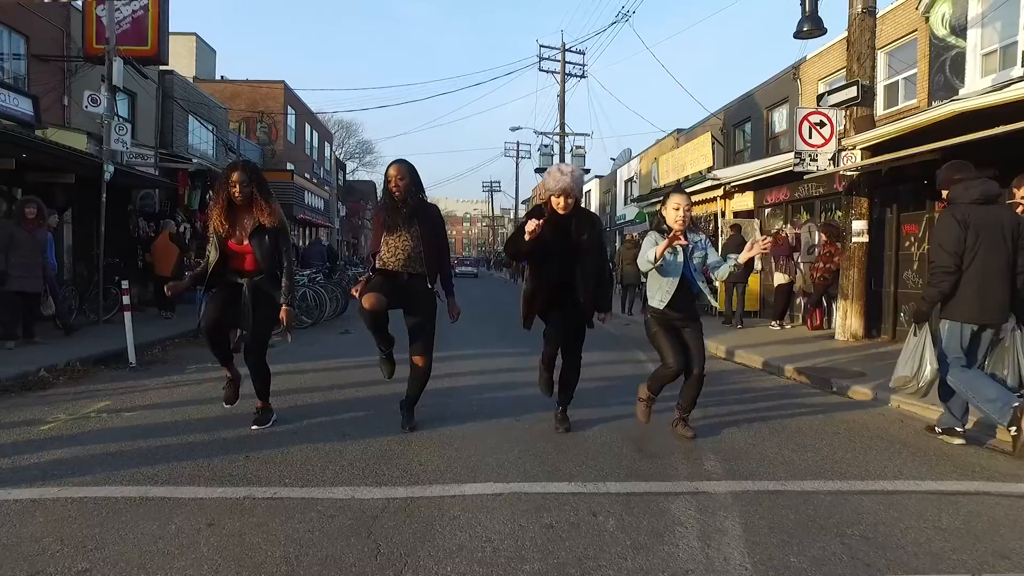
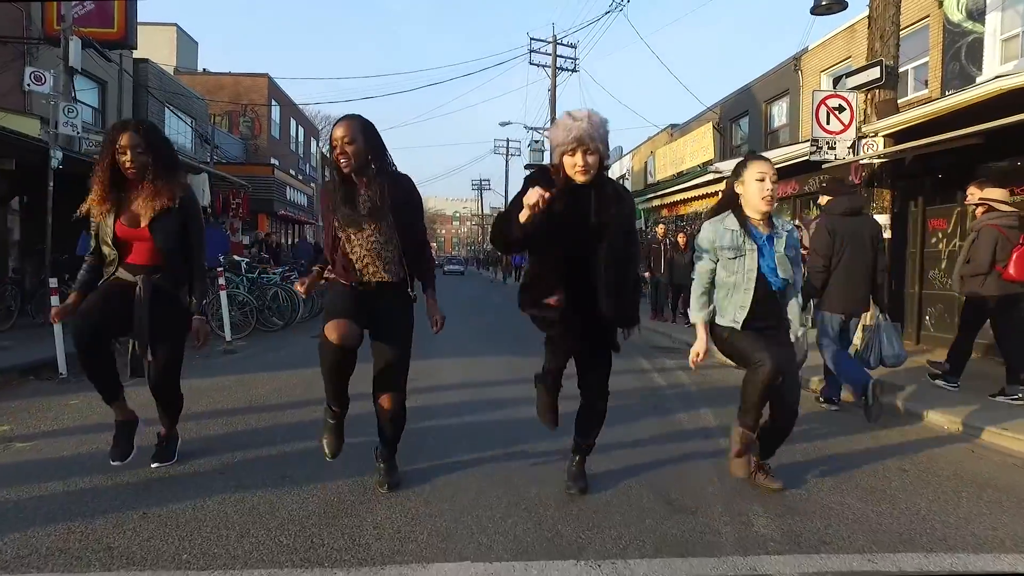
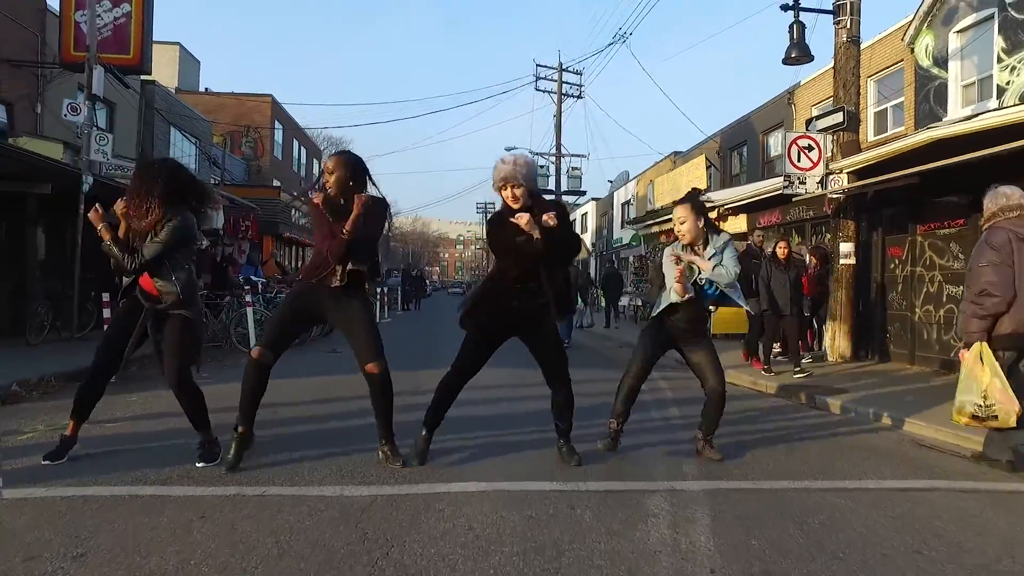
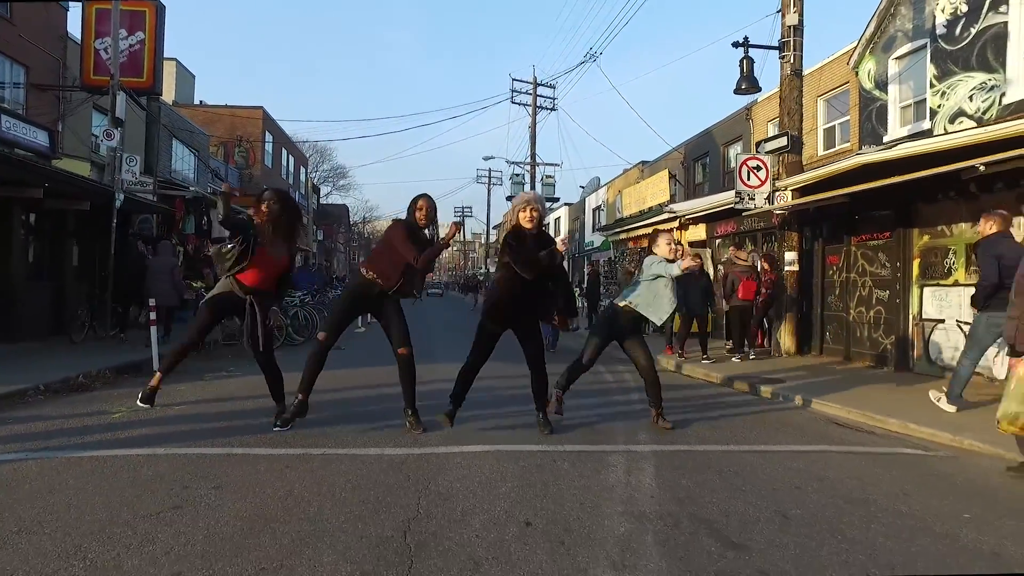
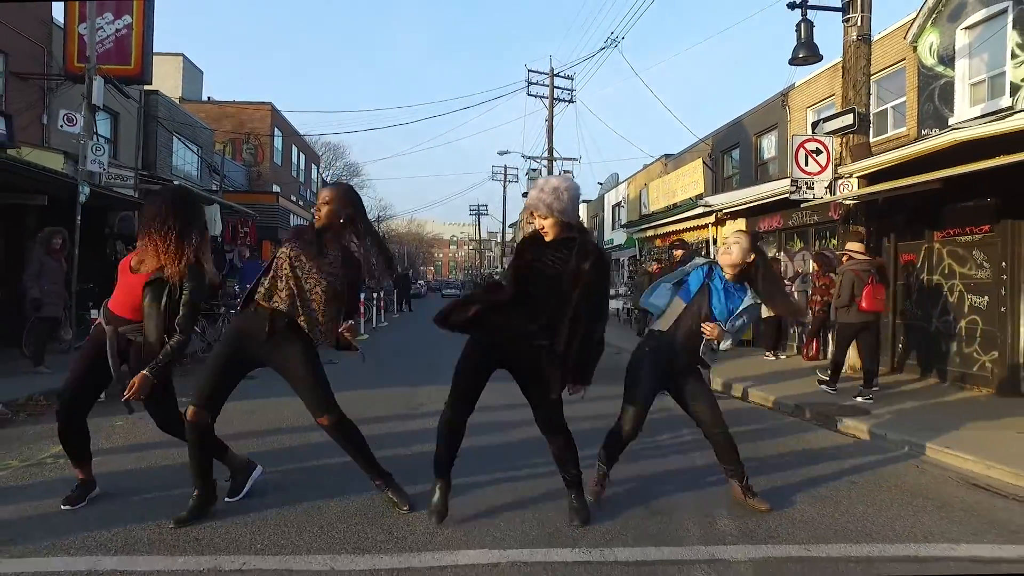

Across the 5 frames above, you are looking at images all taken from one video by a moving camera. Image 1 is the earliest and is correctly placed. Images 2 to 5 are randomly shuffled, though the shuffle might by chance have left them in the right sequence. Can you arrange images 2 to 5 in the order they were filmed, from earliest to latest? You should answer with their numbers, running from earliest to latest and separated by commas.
2, 5, 4, 3
